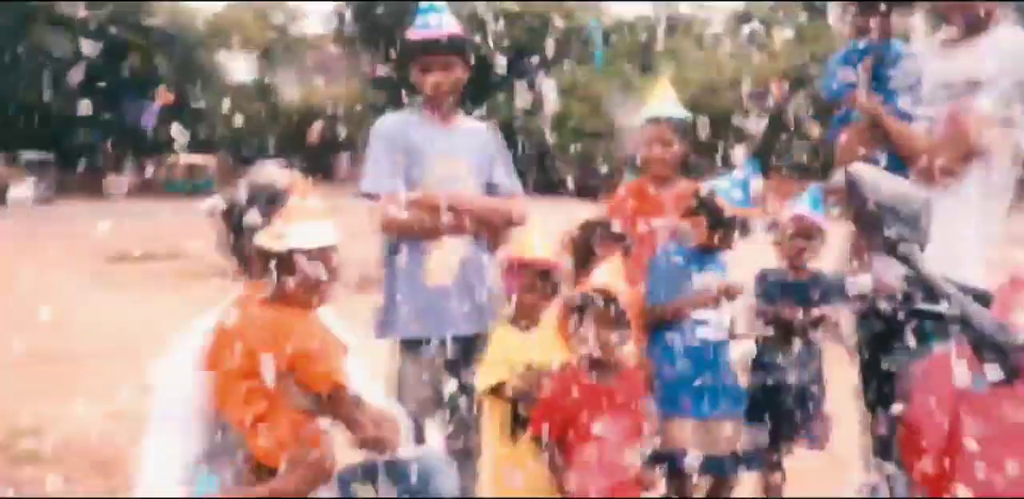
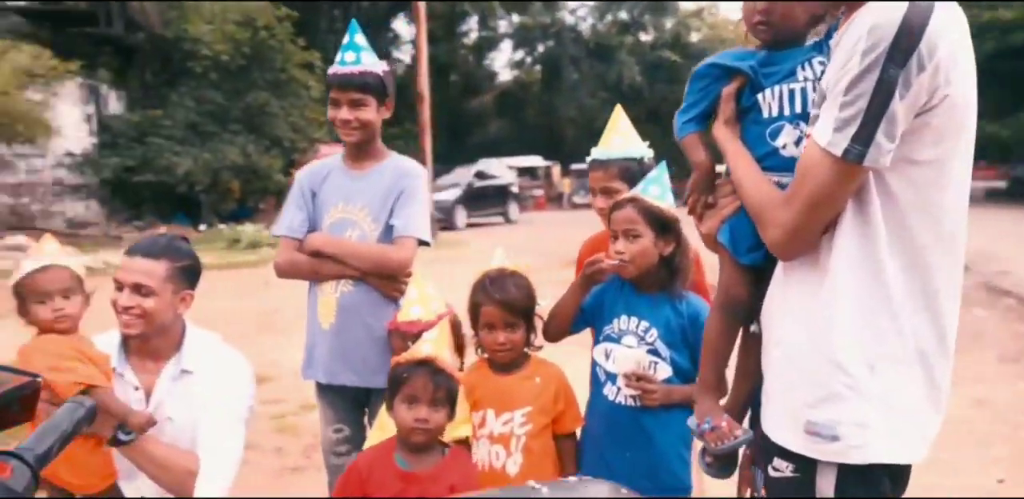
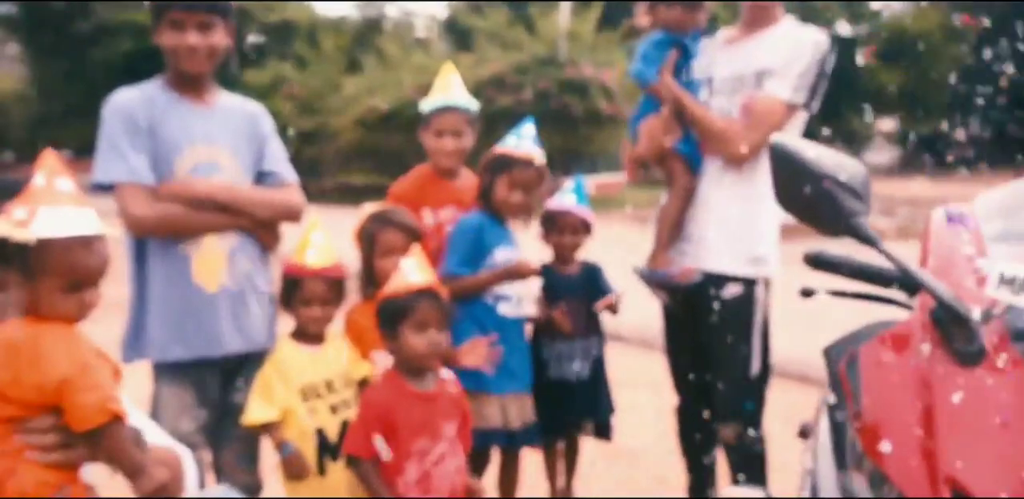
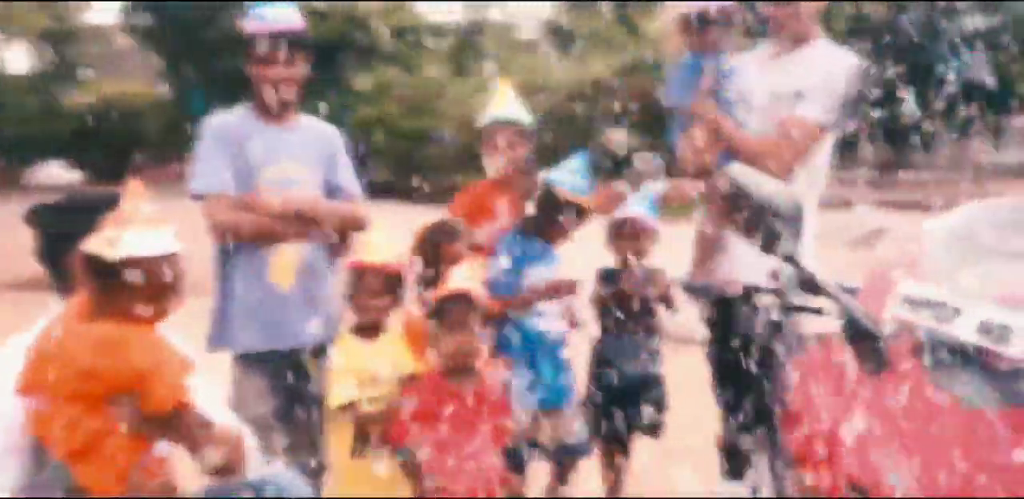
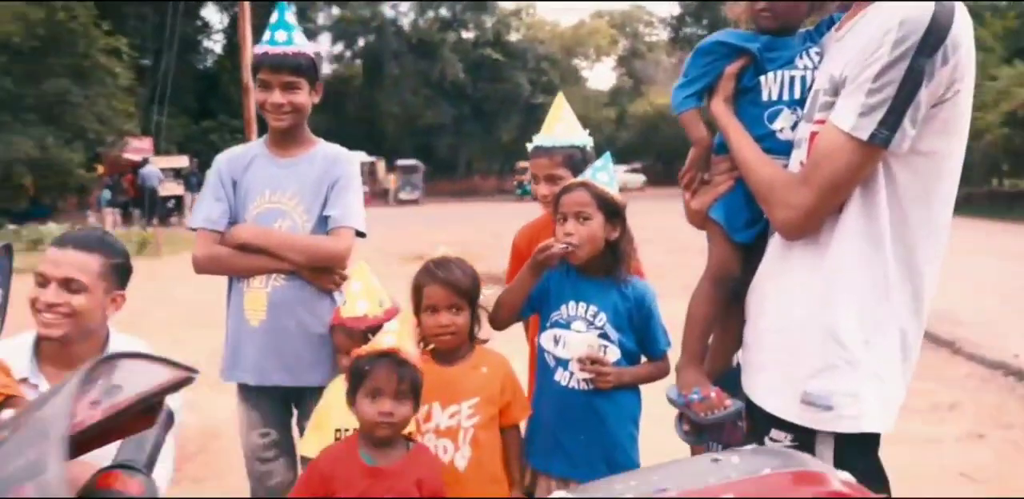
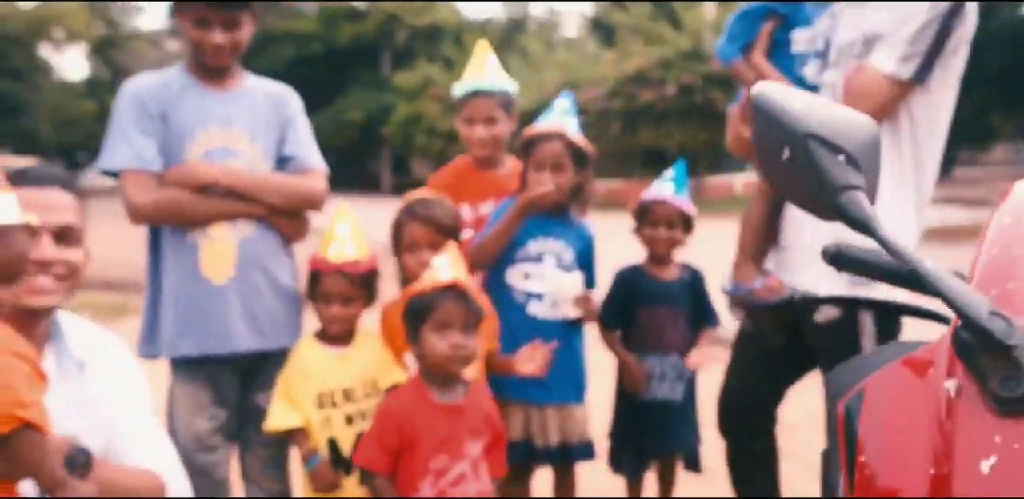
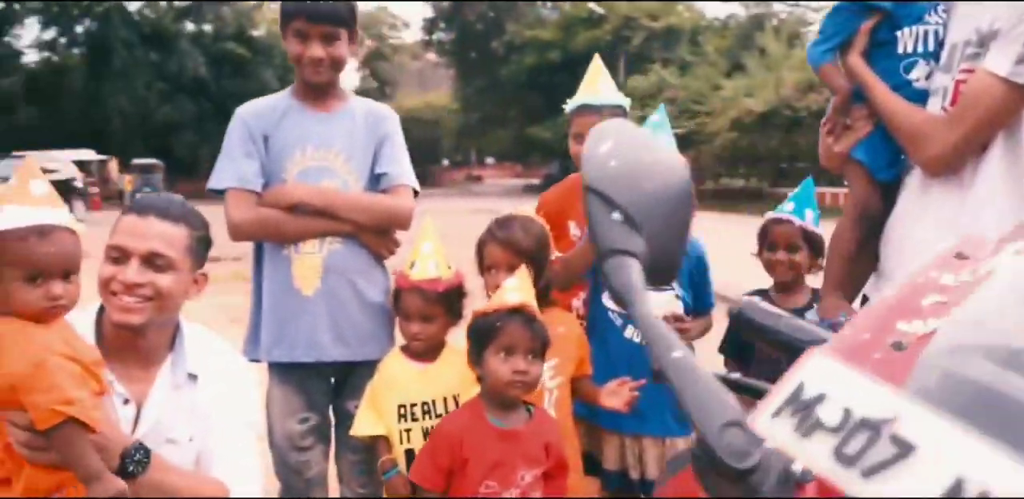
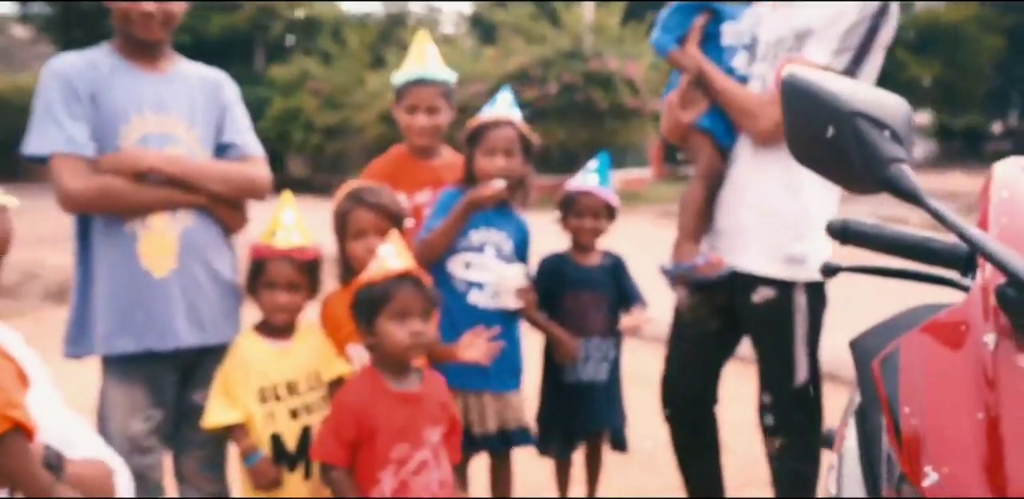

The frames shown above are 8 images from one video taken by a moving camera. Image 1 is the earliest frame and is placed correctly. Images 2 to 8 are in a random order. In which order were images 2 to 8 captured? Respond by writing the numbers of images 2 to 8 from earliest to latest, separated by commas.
4, 3, 8, 6, 7, 5, 2
